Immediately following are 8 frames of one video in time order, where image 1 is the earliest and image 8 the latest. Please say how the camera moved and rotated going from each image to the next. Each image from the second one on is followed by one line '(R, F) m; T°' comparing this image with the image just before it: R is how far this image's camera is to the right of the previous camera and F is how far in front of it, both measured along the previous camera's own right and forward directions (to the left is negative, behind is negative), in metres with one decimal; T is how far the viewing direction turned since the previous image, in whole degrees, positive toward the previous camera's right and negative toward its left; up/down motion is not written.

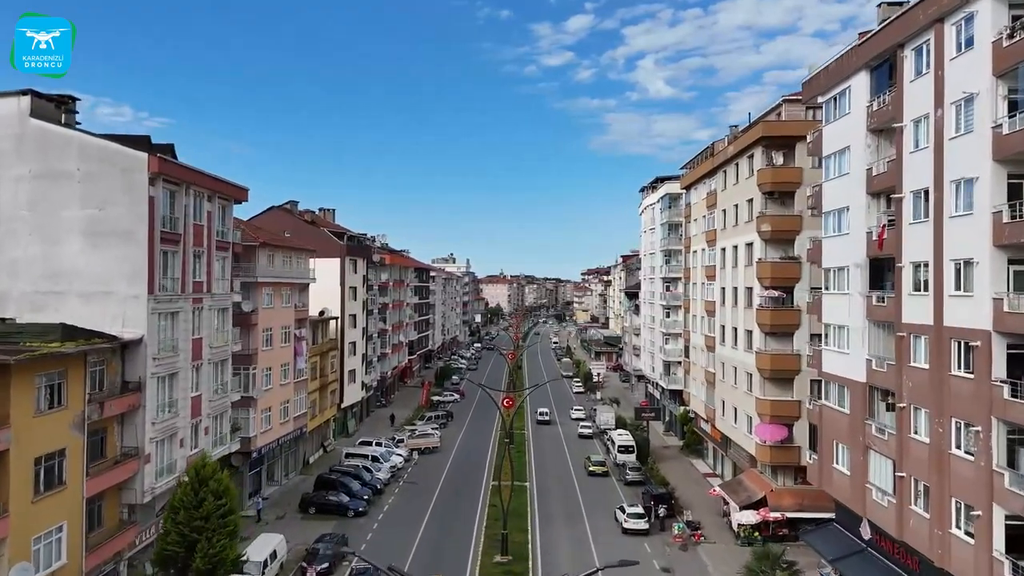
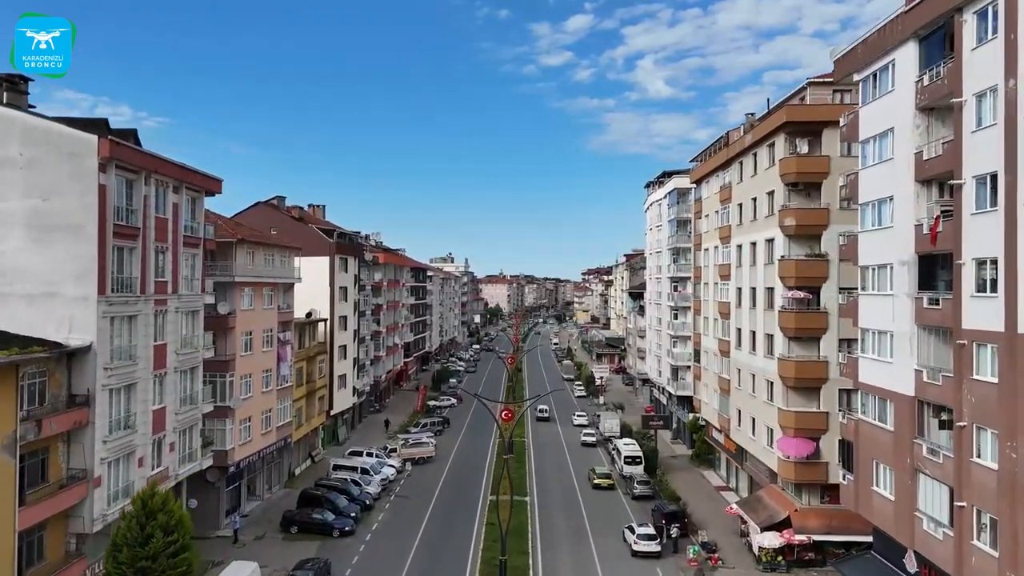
(0.0, +2.9) m; 0°
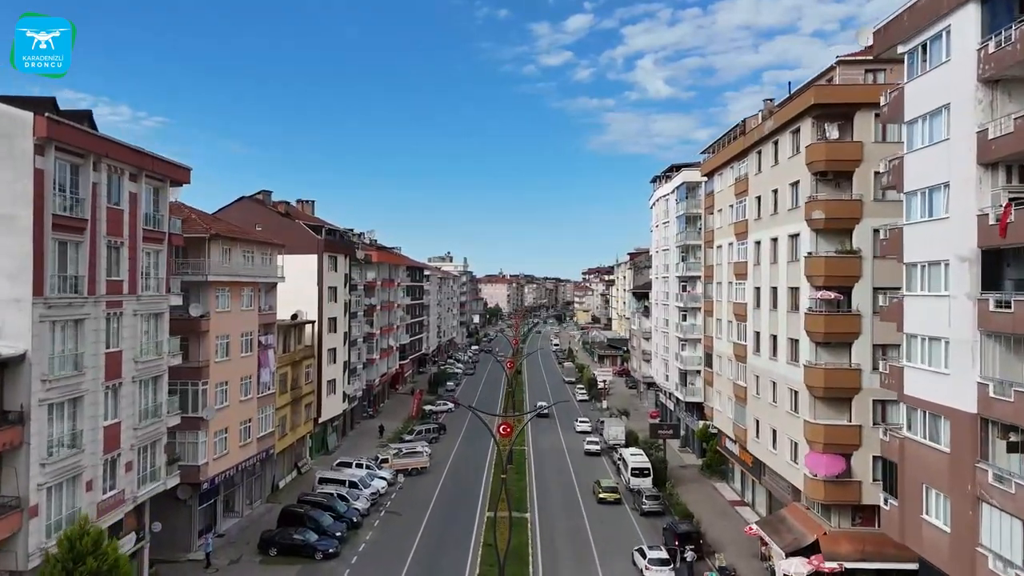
(0.0, +2.8) m; 0°
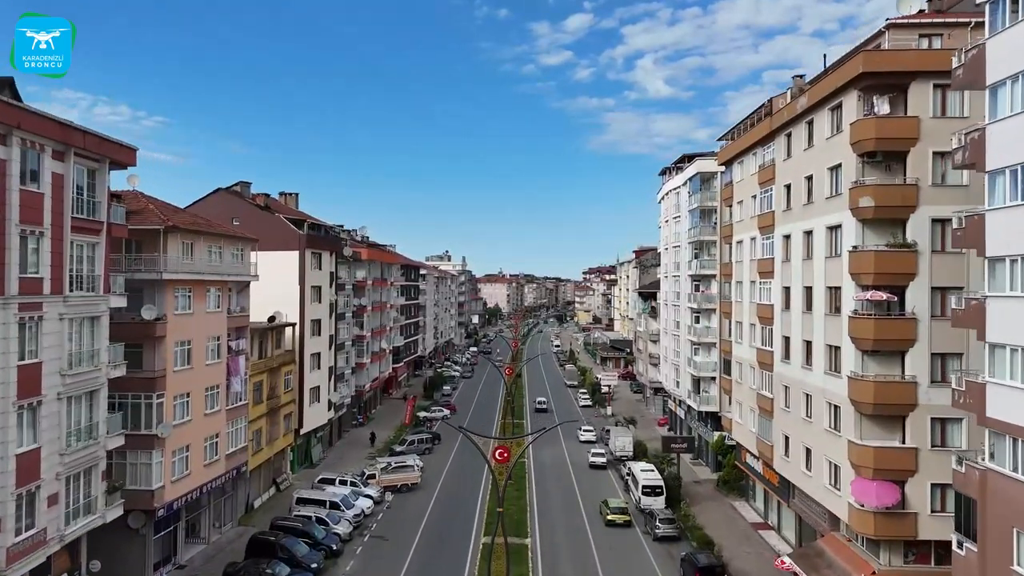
(+0.1, +3.8) m; 0°
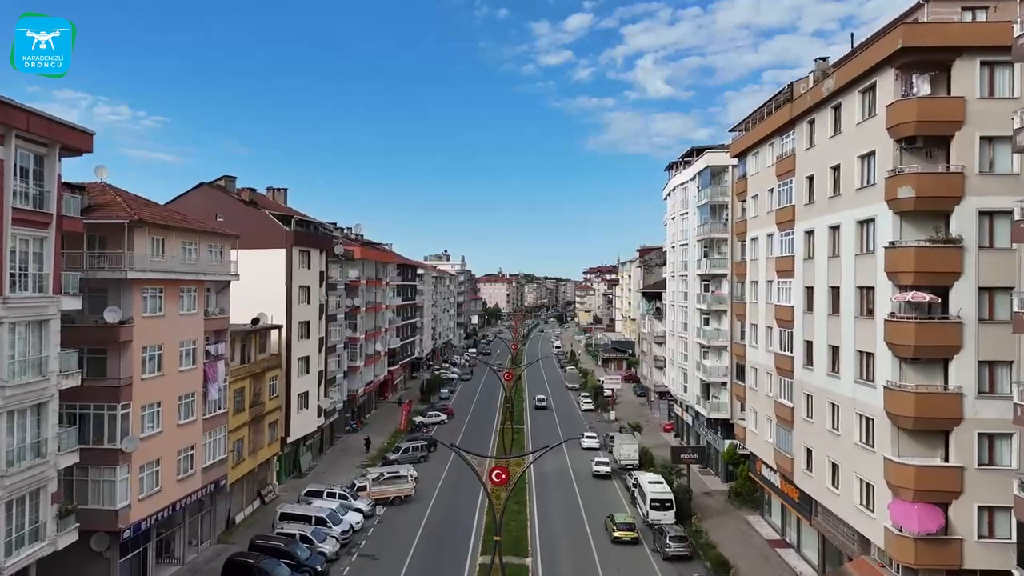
(0.0, +2.4) m; 0°
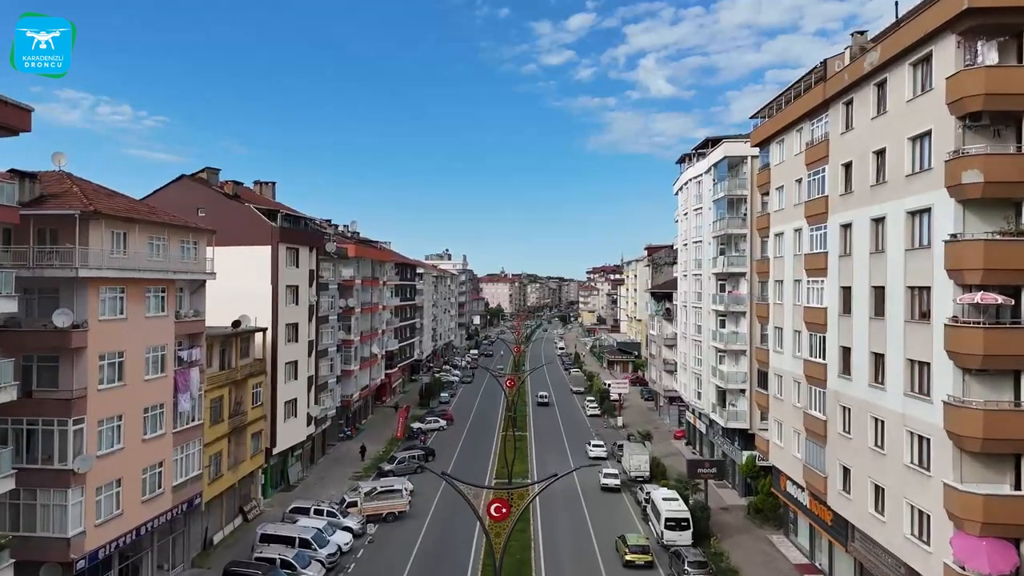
(0.0, +2.8) m; 0°
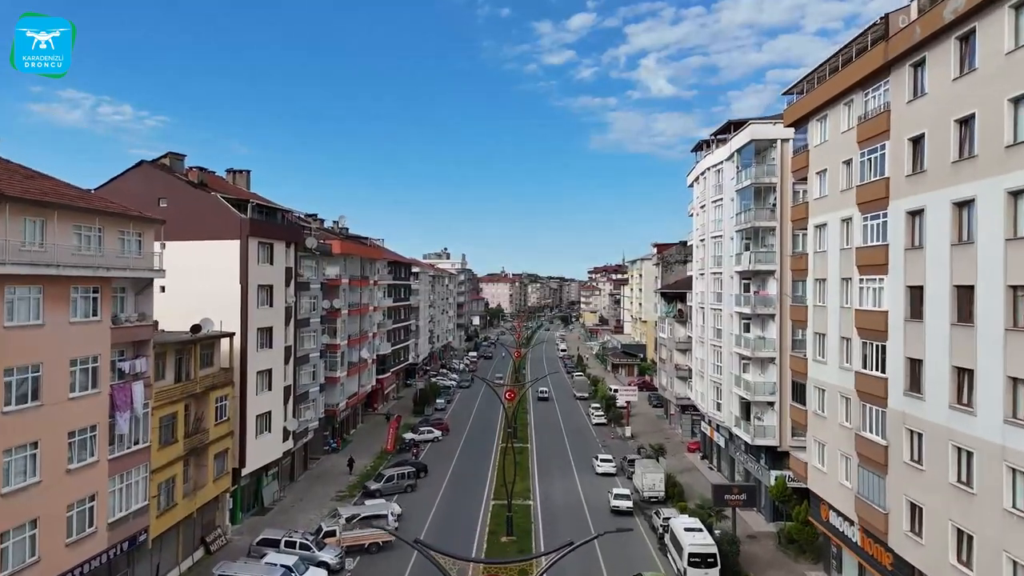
(0.0, +4.3) m; 0°
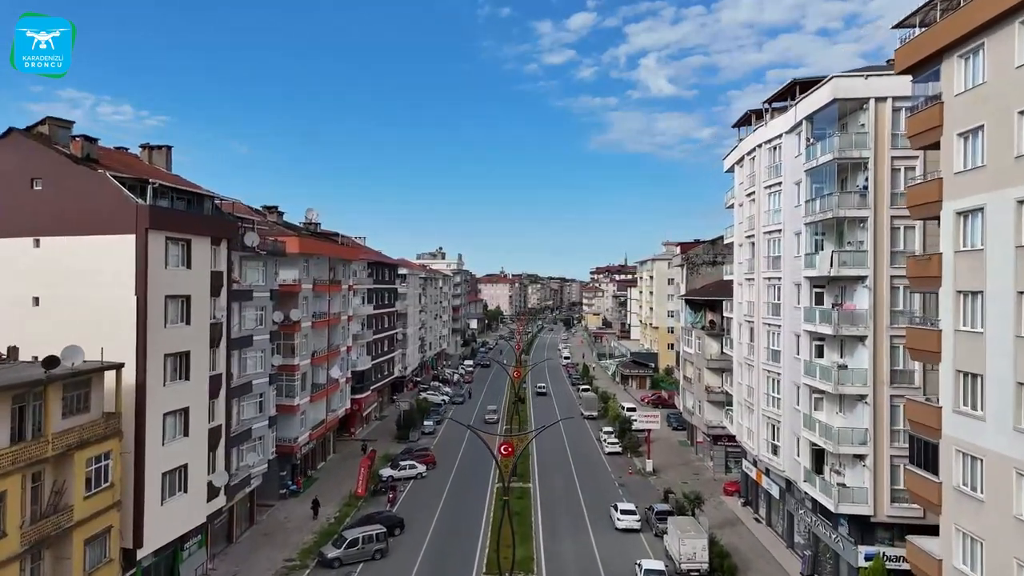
(+0.1, +8.9) m; 0°
